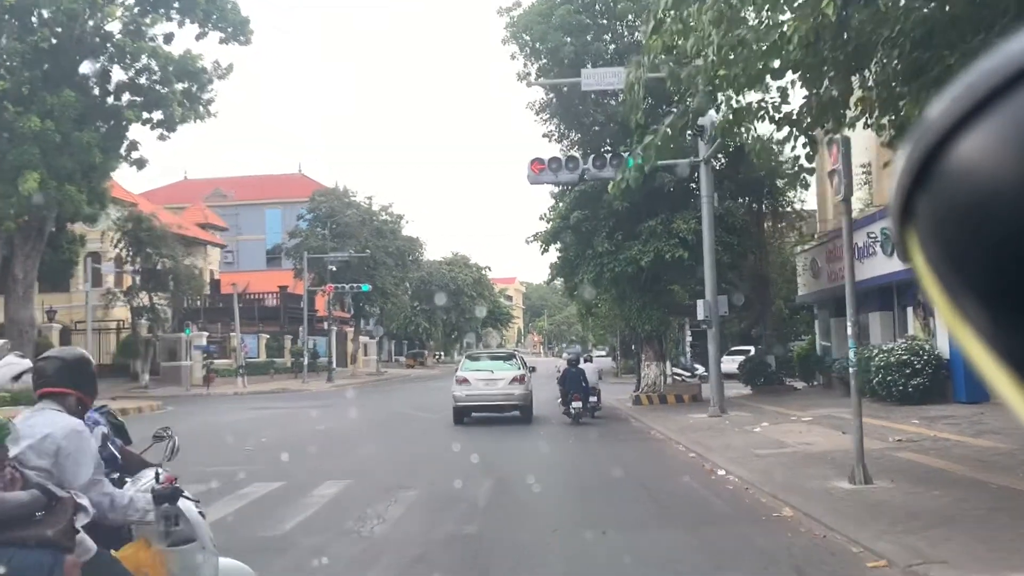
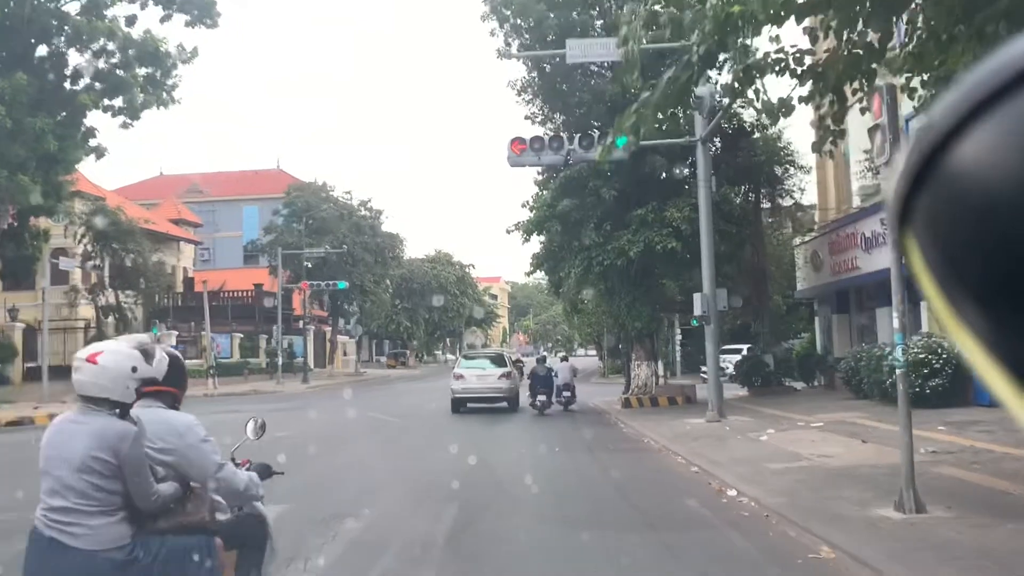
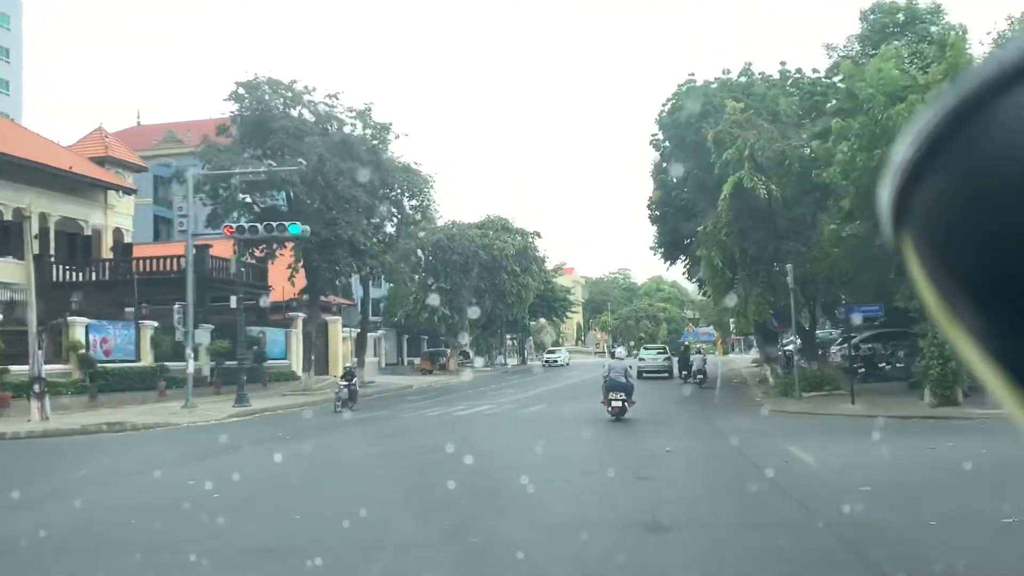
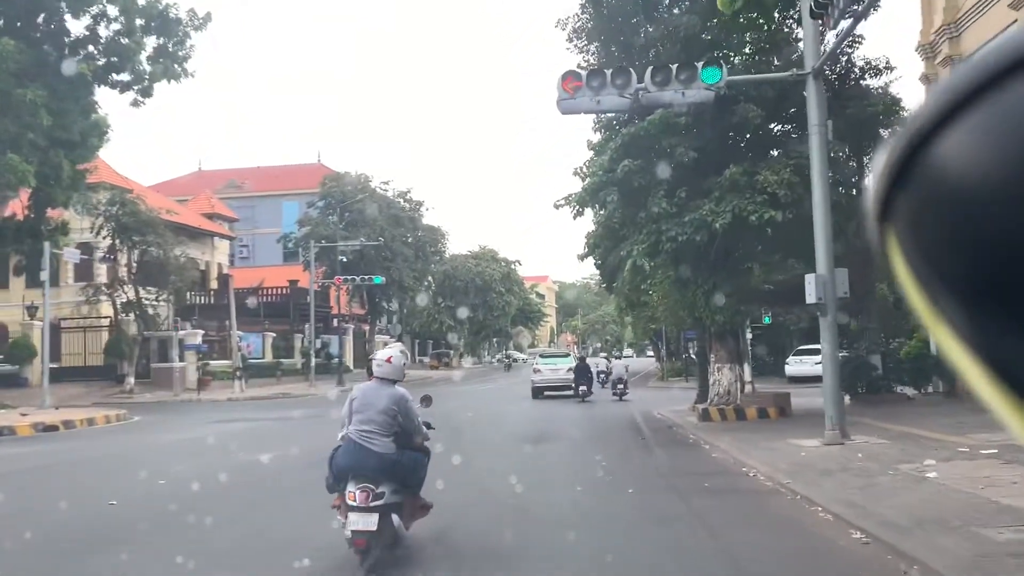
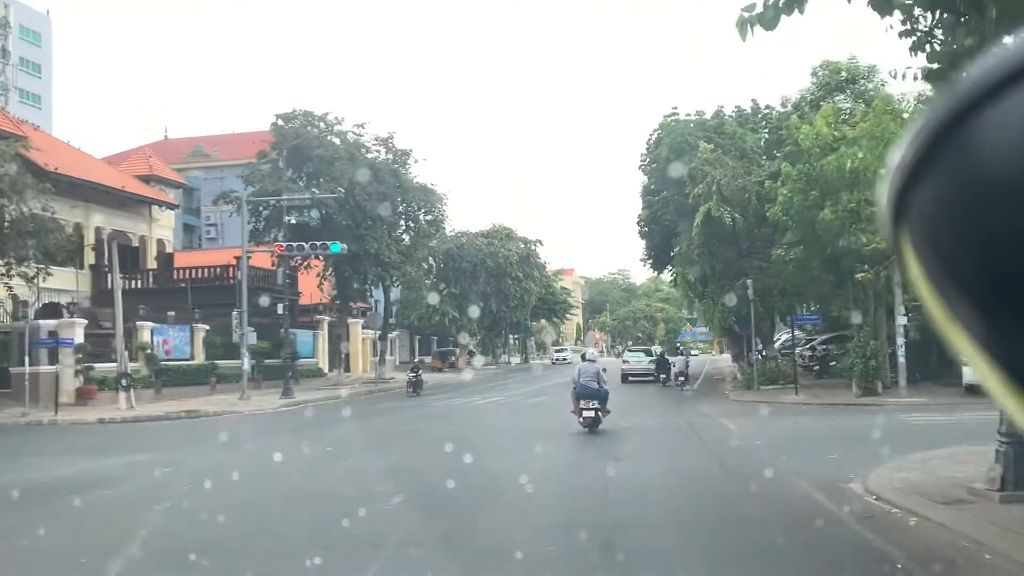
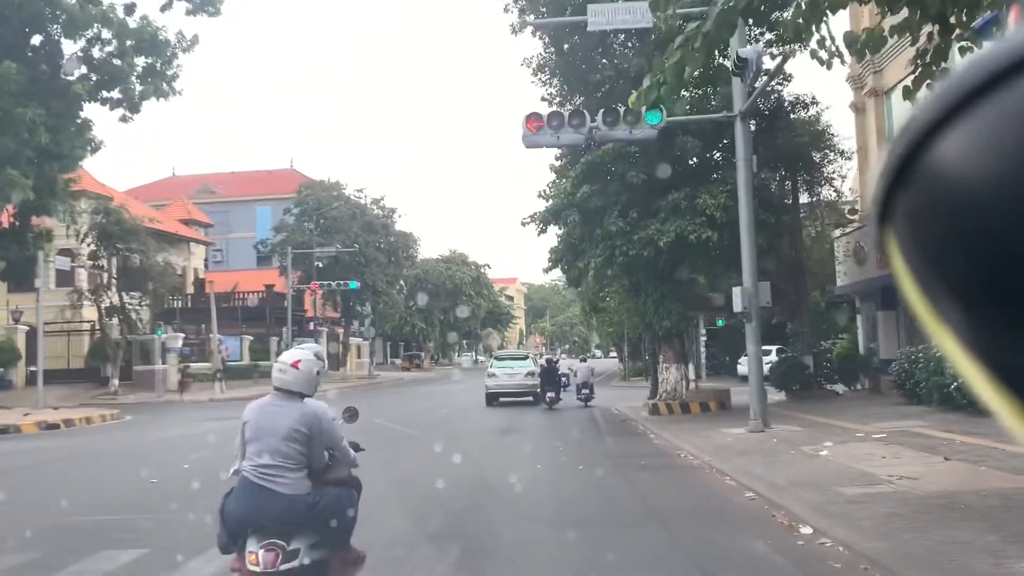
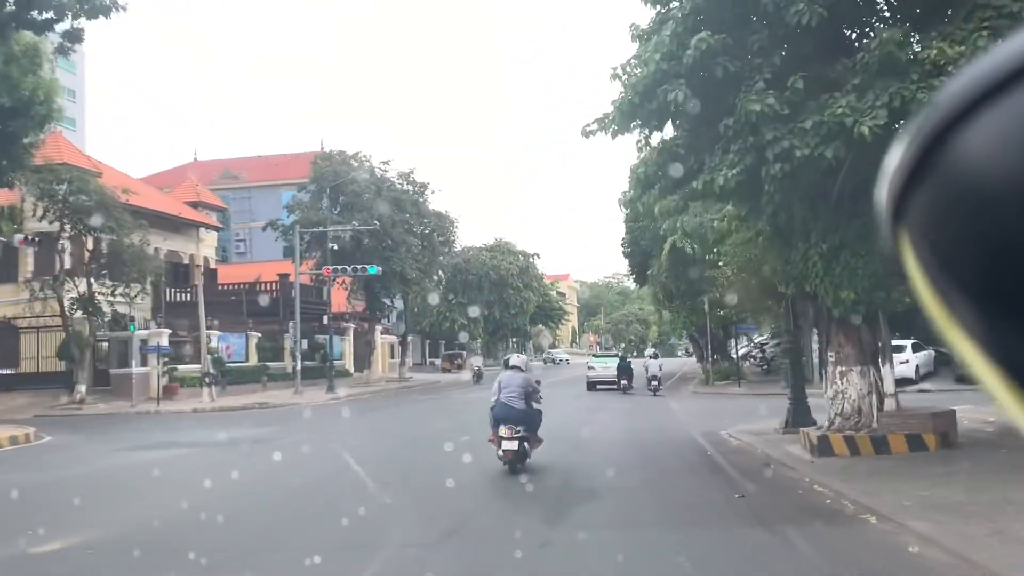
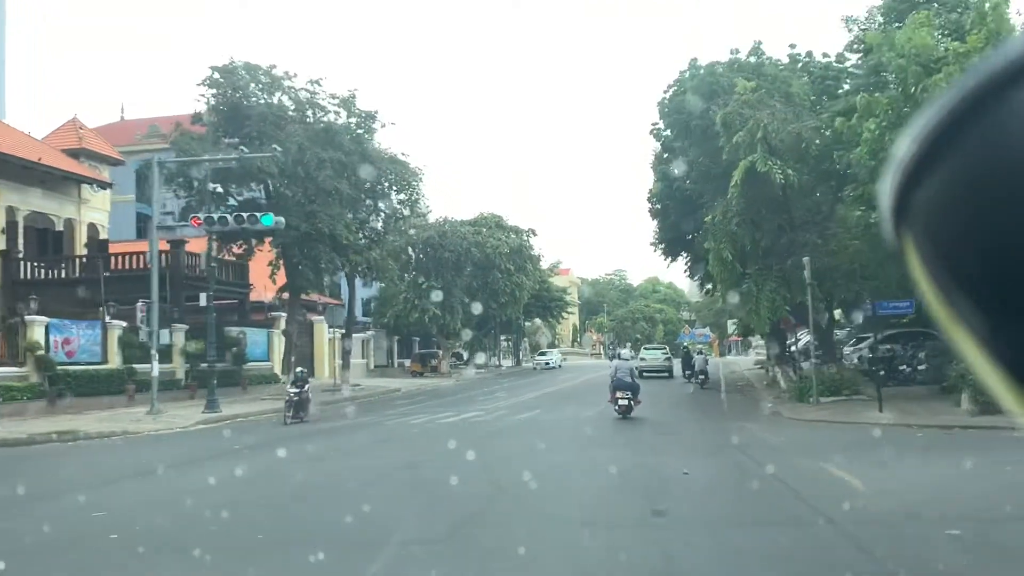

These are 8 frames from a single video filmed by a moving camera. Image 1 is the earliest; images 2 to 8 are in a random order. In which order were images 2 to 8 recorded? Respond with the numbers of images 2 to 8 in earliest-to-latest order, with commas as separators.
2, 6, 4, 7, 5, 3, 8
